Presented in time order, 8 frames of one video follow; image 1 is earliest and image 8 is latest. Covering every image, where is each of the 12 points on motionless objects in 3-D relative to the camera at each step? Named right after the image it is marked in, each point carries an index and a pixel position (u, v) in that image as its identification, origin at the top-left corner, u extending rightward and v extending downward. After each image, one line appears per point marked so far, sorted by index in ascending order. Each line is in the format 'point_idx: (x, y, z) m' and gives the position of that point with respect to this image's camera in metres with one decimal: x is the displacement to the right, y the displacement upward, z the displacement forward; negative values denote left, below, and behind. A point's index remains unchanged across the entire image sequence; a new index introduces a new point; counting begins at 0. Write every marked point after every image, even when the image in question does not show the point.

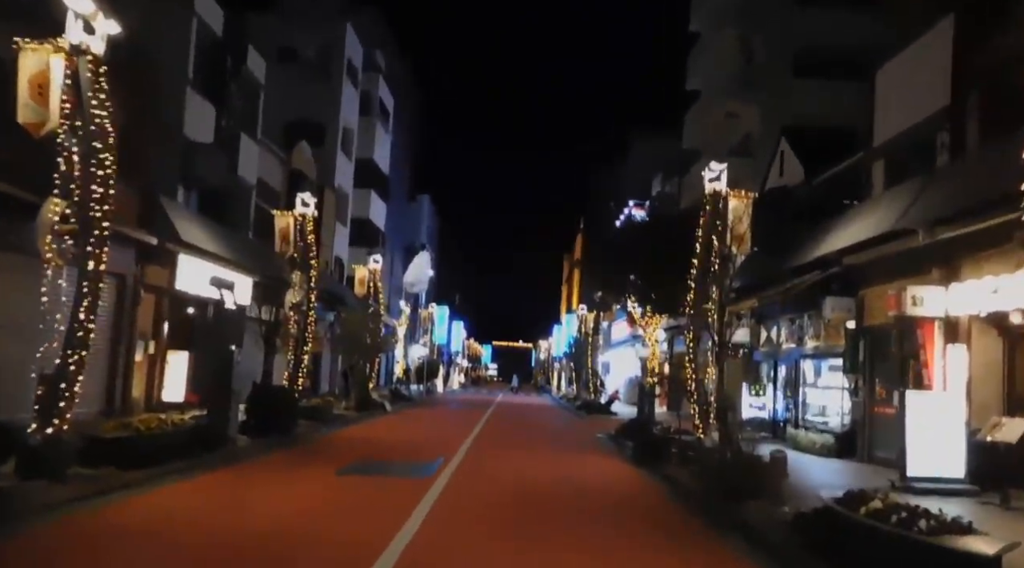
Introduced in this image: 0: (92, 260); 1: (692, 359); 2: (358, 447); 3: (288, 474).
0: (-6.1, +0.3, +11.9) m
1: (+3.8, -1.6, +17.7) m
2: (-3.8, -3.9, +19.9) m
3: (-4.0, -3.4, +14.8) m
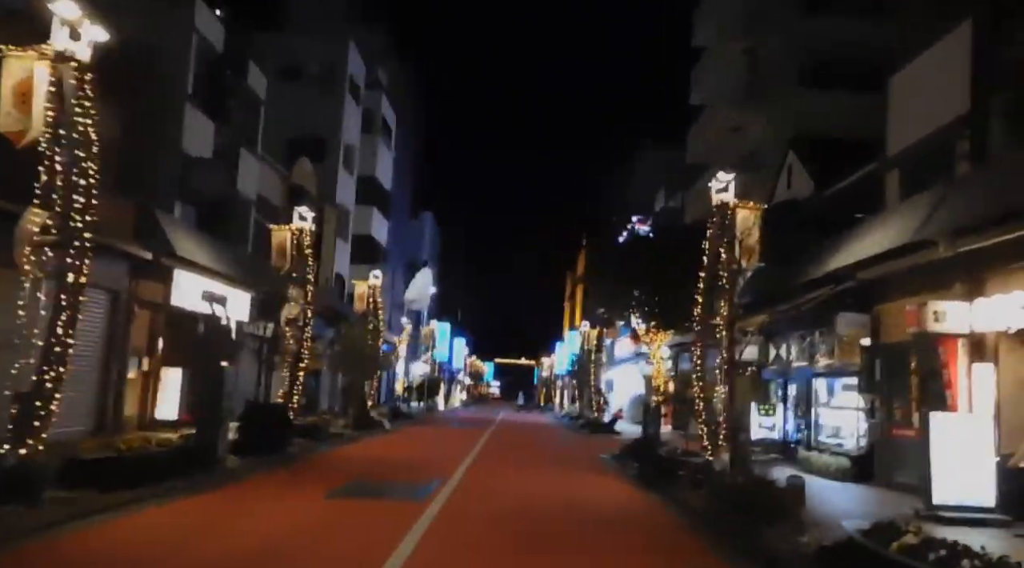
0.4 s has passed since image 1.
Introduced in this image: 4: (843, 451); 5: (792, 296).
0: (-6.1, +0.1, +11.3) m
1: (+3.9, -1.9, +17.1) m
2: (-3.7, -4.3, +19.2) m
3: (-4.0, -3.6, +14.1) m
4: (+8.4, -4.2, +20.5) m
5: (+7.0, -0.2, +20.1) m
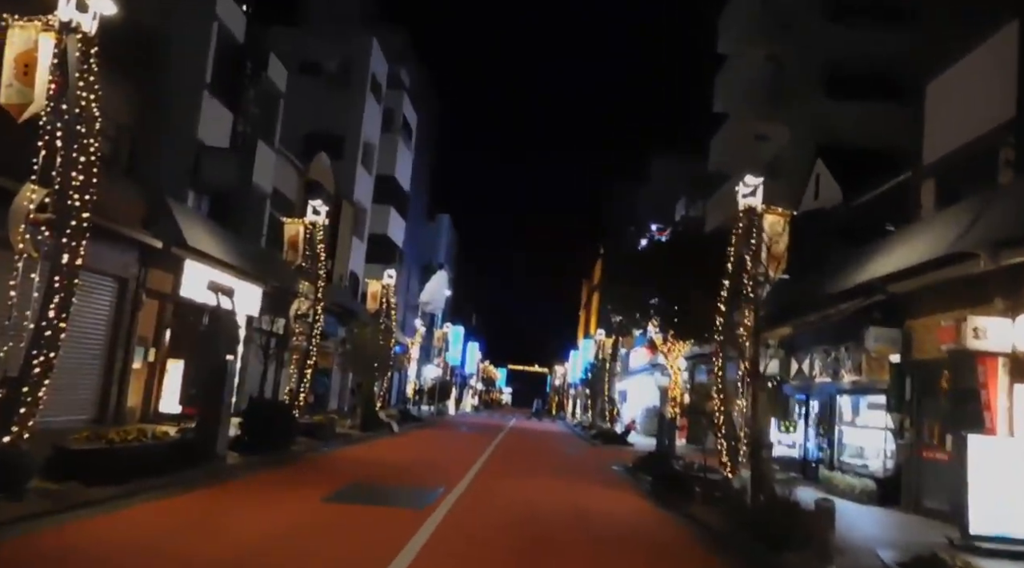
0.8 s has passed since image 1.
0: (-5.8, +0.4, +10.8) m
1: (+4.1, -2.1, +16.4) m
2: (-3.5, -4.2, +18.6) m
3: (-3.9, -3.5, +13.6) m
4: (+8.7, -4.5, +19.6) m
5: (+7.4, -0.5, +19.3) m
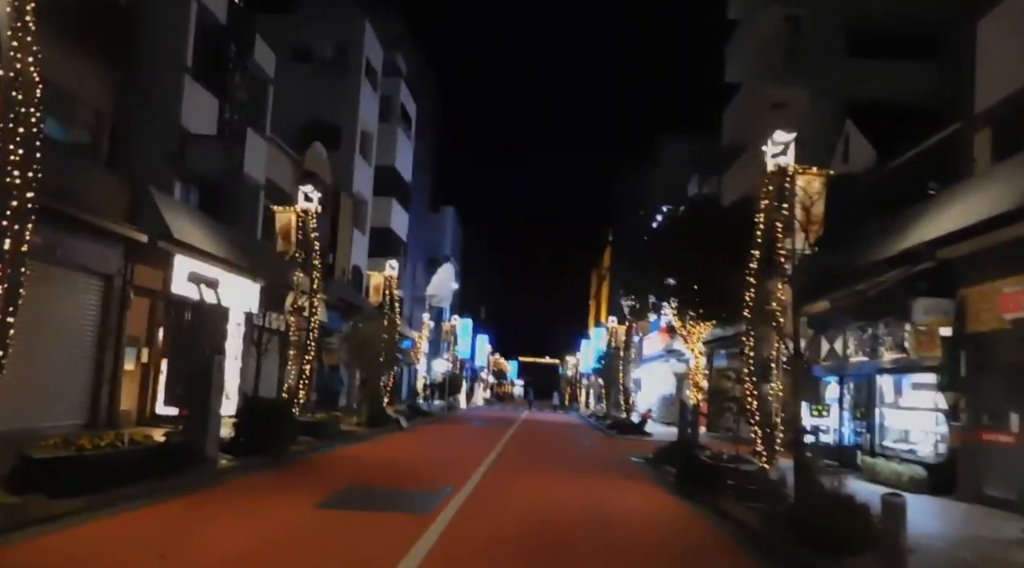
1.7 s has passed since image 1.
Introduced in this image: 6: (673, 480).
0: (-5.7, +0.5, +9.5) m
1: (+4.4, -1.6, +14.9) m
2: (-3.2, -3.9, +17.3) m
3: (-3.6, -3.3, +12.2) m
4: (+9.0, -3.9, +18.2) m
5: (+7.6, +0.1, +17.8) m
6: (+3.6, -4.4, +18.5) m
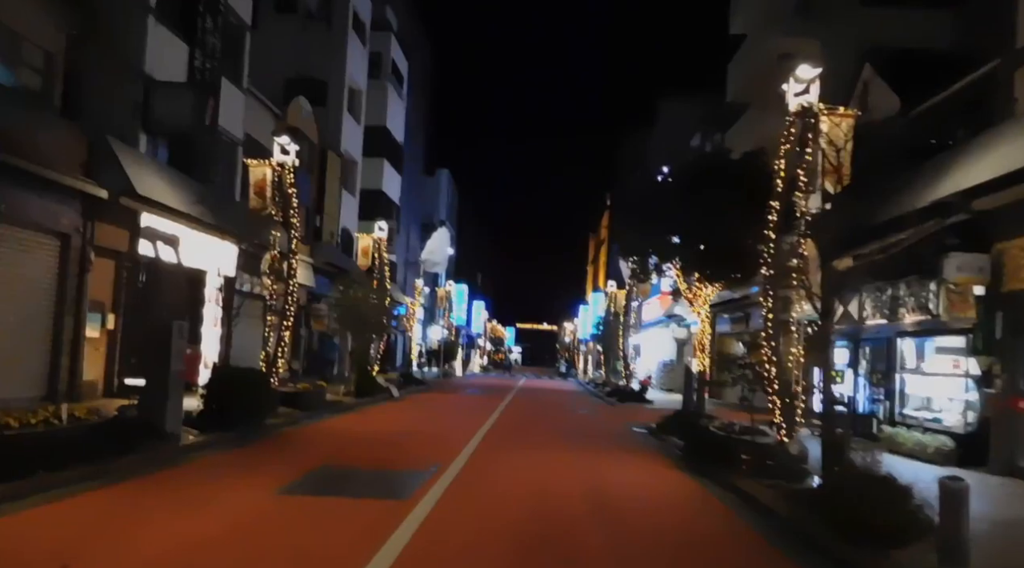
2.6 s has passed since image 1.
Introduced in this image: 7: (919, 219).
0: (-5.9, +1.0, +7.9) m
1: (+4.2, -0.8, +13.5) m
2: (-3.3, -3.1, +15.9) m
3: (-3.7, -2.7, +10.8) m
4: (+8.8, -3.0, +16.9) m
5: (+7.4, +1.0, +16.3) m
6: (+3.5, -3.5, +17.2) m
7: (+7.9, +1.3, +15.9) m
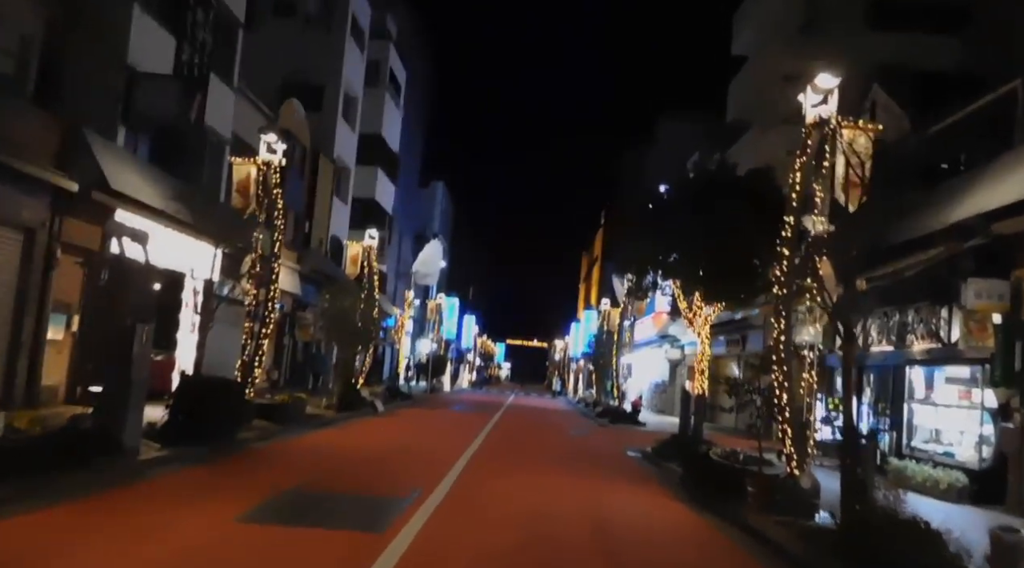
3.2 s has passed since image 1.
0: (-5.9, +1.1, +6.9) m
1: (+4.1, -1.1, +12.5) m
2: (-3.6, -3.2, +14.8) m
3: (-3.9, -2.7, +9.8) m
4: (+8.6, -3.5, +15.9) m
5: (+7.3, +0.5, +15.5) m
6: (+3.2, -3.9, +16.1) m
7: (+7.8, +0.8, +15.0) m
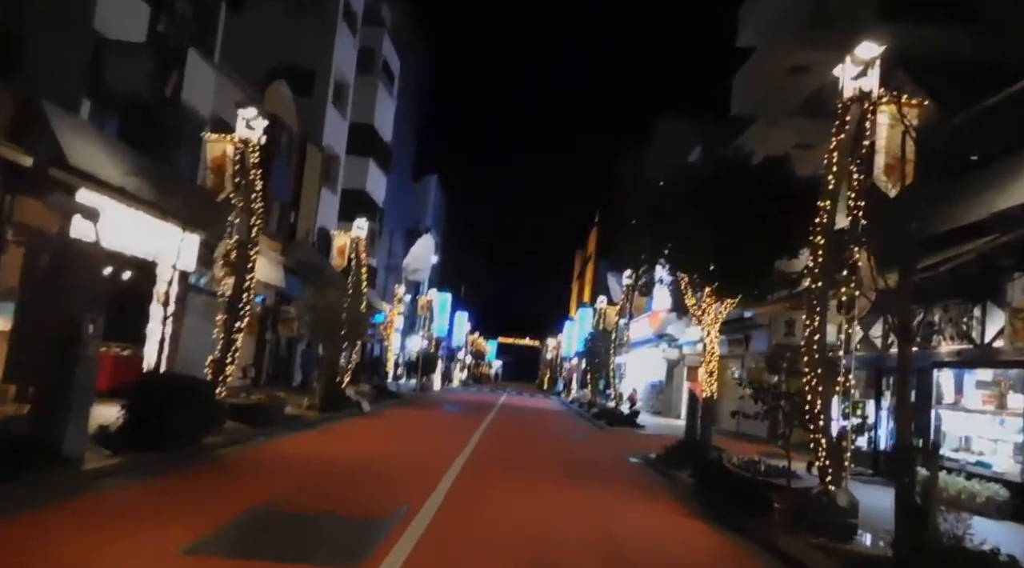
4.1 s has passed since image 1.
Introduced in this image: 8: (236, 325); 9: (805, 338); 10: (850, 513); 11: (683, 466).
0: (-5.8, +1.3, +5.4) m
1: (+4.1, -1.0, +11.1) m
2: (-3.6, -3.0, +13.3) m
3: (-3.9, -2.5, +8.3) m
4: (+8.5, -3.4, +14.5) m
5: (+7.3, +0.6, +14.1) m
6: (+3.2, -3.8, +14.7) m
7: (+7.7, +0.9, +13.6) m
8: (-5.9, -0.9, +17.9) m
9: (+4.0, -0.7, +11.4) m
10: (+4.3, -2.9, +10.4) m
11: (+3.5, -3.8, +17.3) m
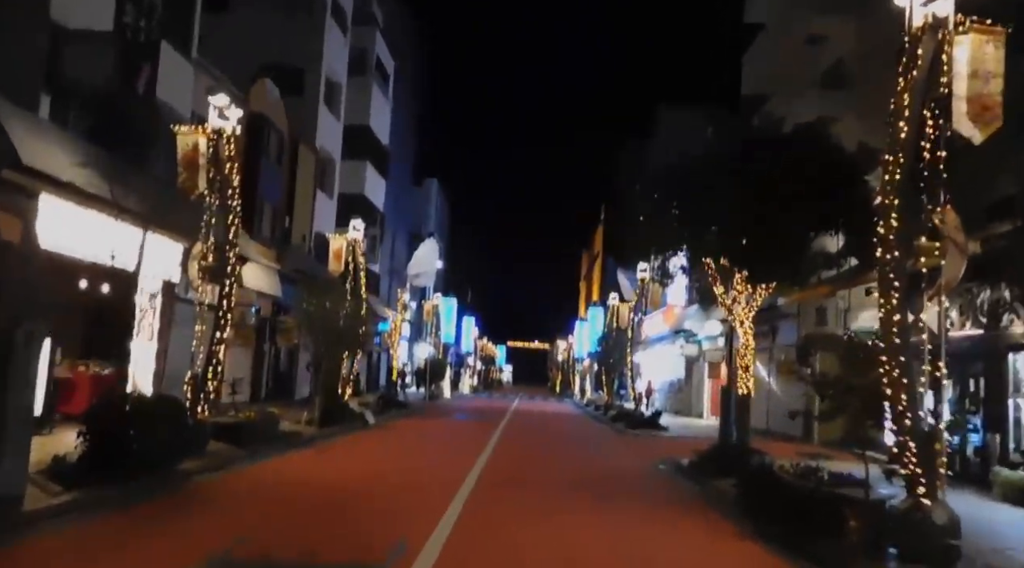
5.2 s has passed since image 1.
0: (-5.8, +1.3, +3.6) m
1: (+4.3, -0.7, +9.3) m
2: (-3.3, -3.0, +11.5) m
3: (-3.7, -2.5, +6.5) m
4: (+8.8, -2.9, +12.7) m
5: (+7.4, +1.1, +12.2) m
6: (+3.5, -3.5, +12.9) m
7: (+7.9, +1.3, +11.8) m
8: (-5.7, -1.0, +16.1) m
9: (+4.2, -0.4, +9.5) m
10: (+4.6, -2.6, +8.6) m
11: (+3.9, -3.5, +15.5) m
